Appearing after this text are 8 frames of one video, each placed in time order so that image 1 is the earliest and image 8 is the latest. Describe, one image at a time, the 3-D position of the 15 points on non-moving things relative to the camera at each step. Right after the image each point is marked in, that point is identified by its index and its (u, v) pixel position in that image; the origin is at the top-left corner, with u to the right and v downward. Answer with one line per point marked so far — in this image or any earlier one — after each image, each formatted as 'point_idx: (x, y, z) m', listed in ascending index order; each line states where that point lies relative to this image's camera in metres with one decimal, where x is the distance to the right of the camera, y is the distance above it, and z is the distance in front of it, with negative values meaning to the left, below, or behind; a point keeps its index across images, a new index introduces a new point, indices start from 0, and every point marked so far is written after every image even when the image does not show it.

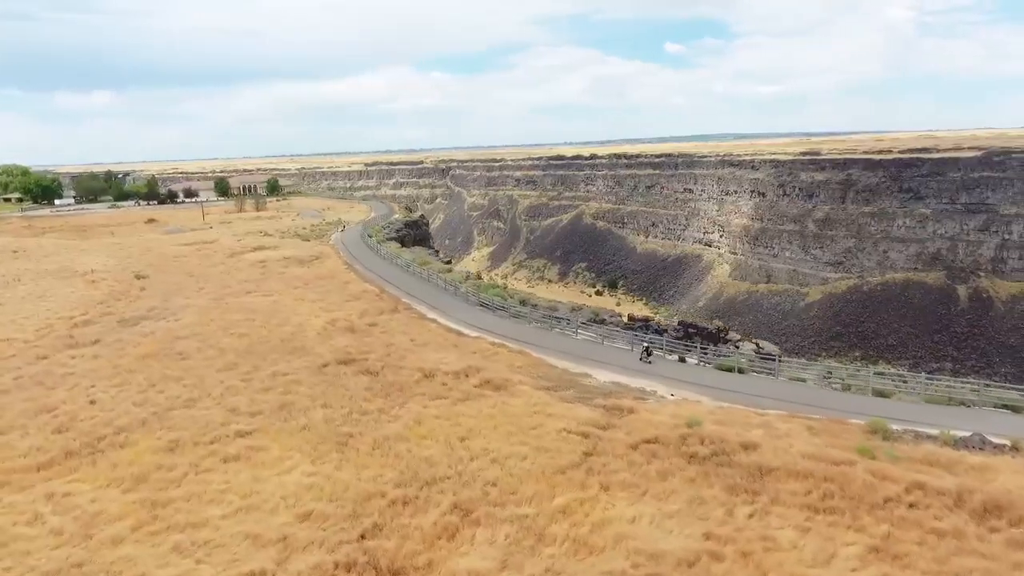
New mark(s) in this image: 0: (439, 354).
0: (-2.0, -1.9, +17.3) m
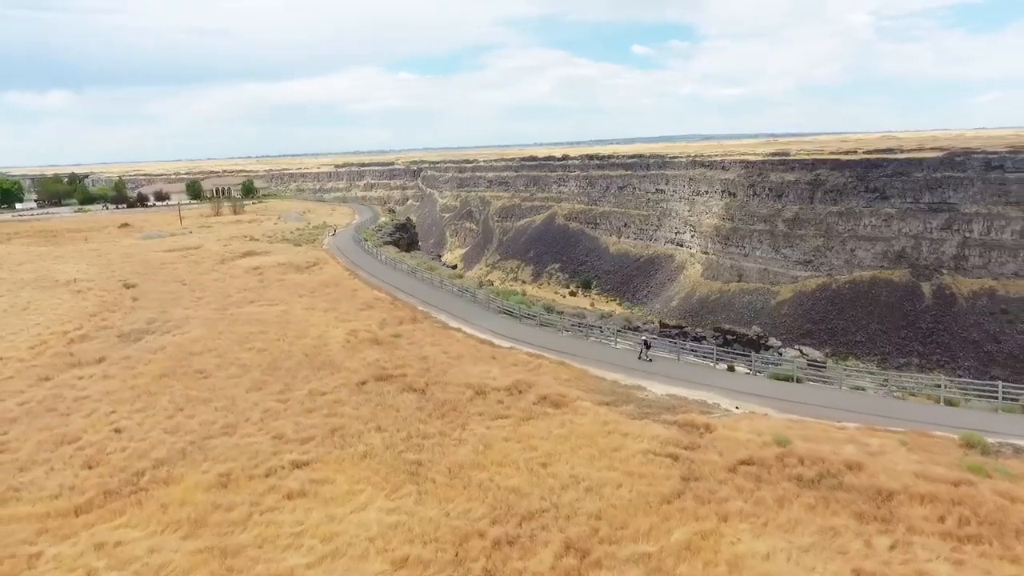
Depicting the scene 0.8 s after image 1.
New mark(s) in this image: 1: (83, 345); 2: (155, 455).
0: (-0.8, -2.1, +16.4) m
1: (-13.2, -1.8, +19.3) m
2: (-6.6, -3.1, +11.5) m
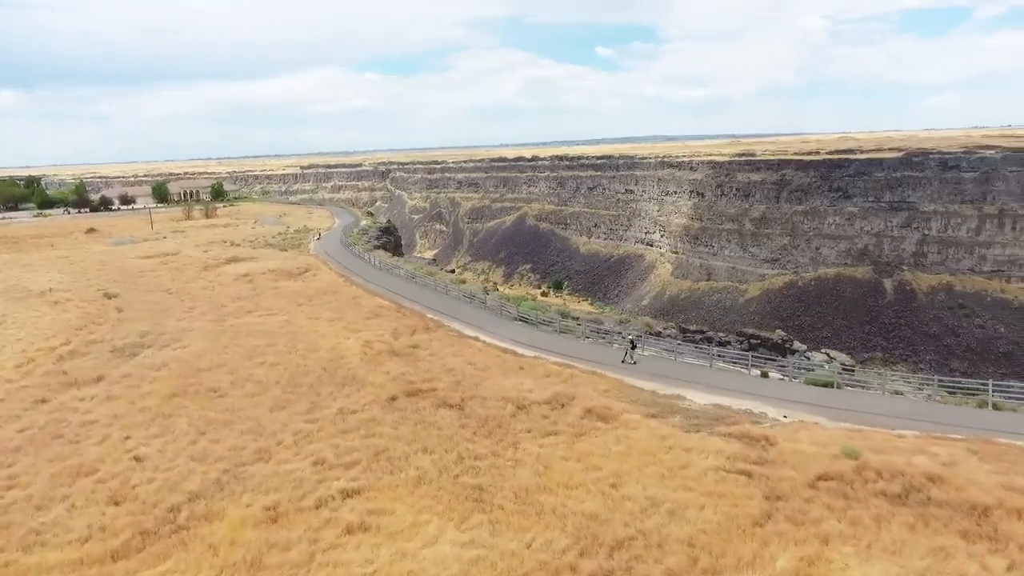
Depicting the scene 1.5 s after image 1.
0: (+0.1, -2.3, +15.7) m
1: (-12.5, -2.2, +17.9) m
2: (-5.4, -3.4, +10.5) m
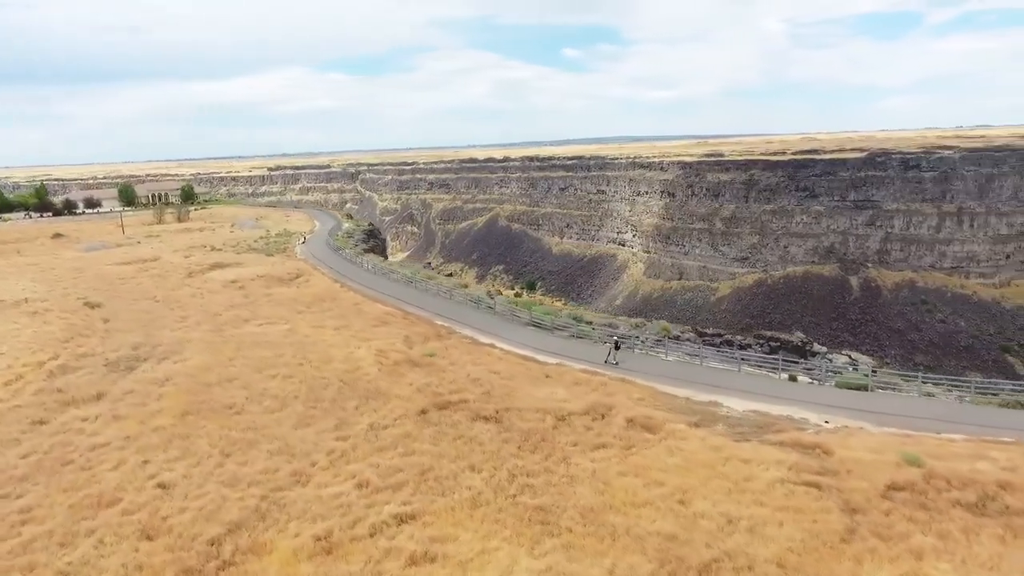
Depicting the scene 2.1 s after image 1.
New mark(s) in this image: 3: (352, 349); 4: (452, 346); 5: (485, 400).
0: (+0.8, -2.5, +15.1) m
1: (-11.9, -2.5, +16.8) m
2: (-4.4, -3.6, +9.7) m
3: (-4.8, -1.8, +18.6) m
4: (-1.9, -1.8, +19.0) m
5: (-0.6, -2.6, +14.4) m
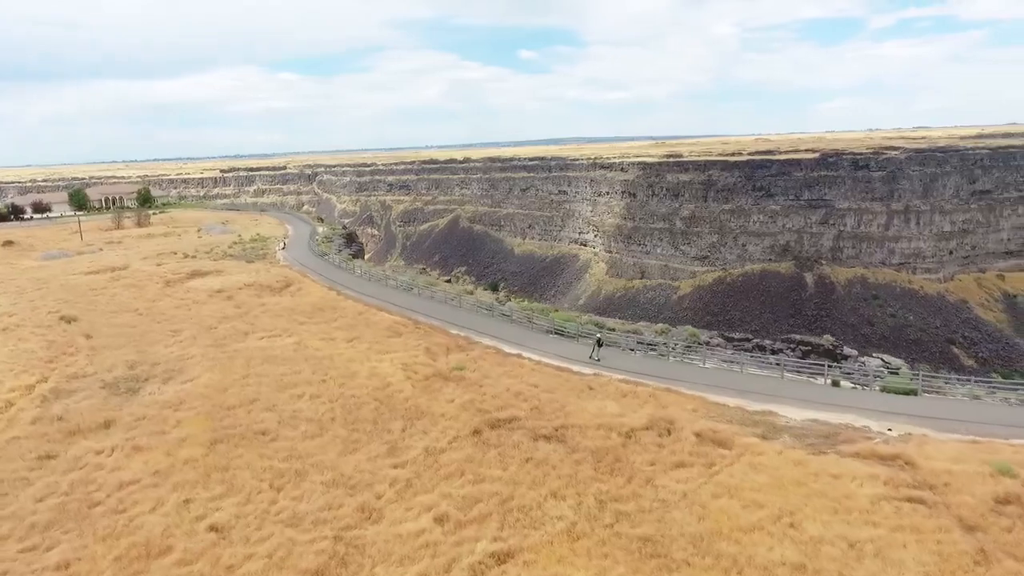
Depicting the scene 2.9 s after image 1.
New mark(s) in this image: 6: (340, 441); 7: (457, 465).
0: (+1.9, -2.7, +14.4) m
1: (-10.8, -2.9, +15.2) m
2: (-2.9, -3.8, +8.6) m
3: (-3.9, -2.1, +17.5) m
4: (-1.0, -2.0, +18.1) m
5: (+0.6, -2.8, +13.6) m
6: (-3.5, -3.1, +12.6) m
7: (-1.0, -3.3, +11.4) m
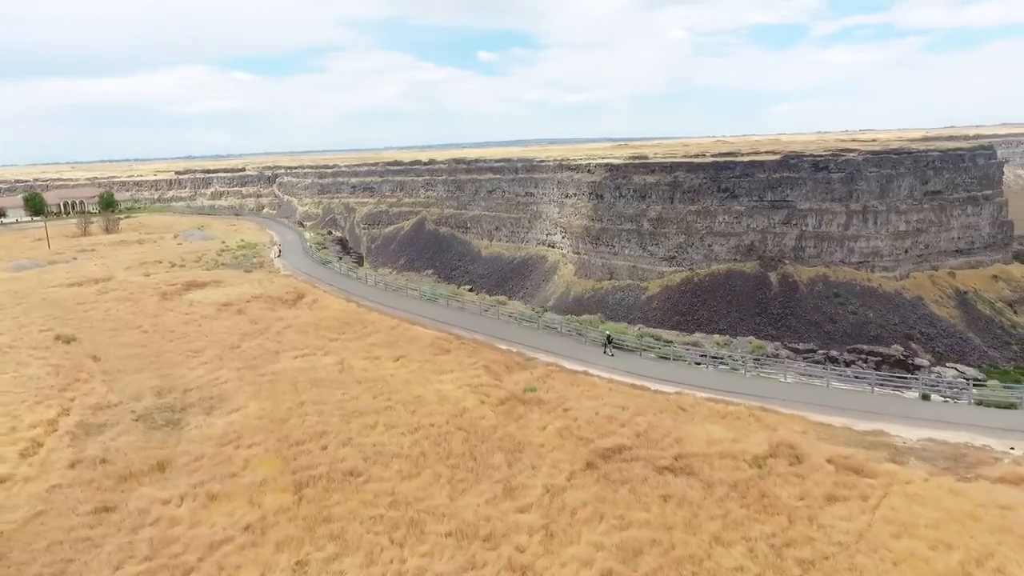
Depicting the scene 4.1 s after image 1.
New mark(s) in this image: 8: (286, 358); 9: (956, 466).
0: (+4.0, -3.0, +13.4) m
1: (-8.8, -3.4, +13.4) m
2: (-0.4, -4.2, +7.3) m
3: (-2.0, -2.5, +16.1) m
4: (+0.9, -2.4, +16.9) m
5: (+2.7, -3.2, +12.5) m
6: (-1.2, -3.5, +11.2) m
7: (+1.3, -3.6, +10.2) m
8: (-7.0, -2.1, +19.1) m
9: (+8.4, -3.4, +11.8) m
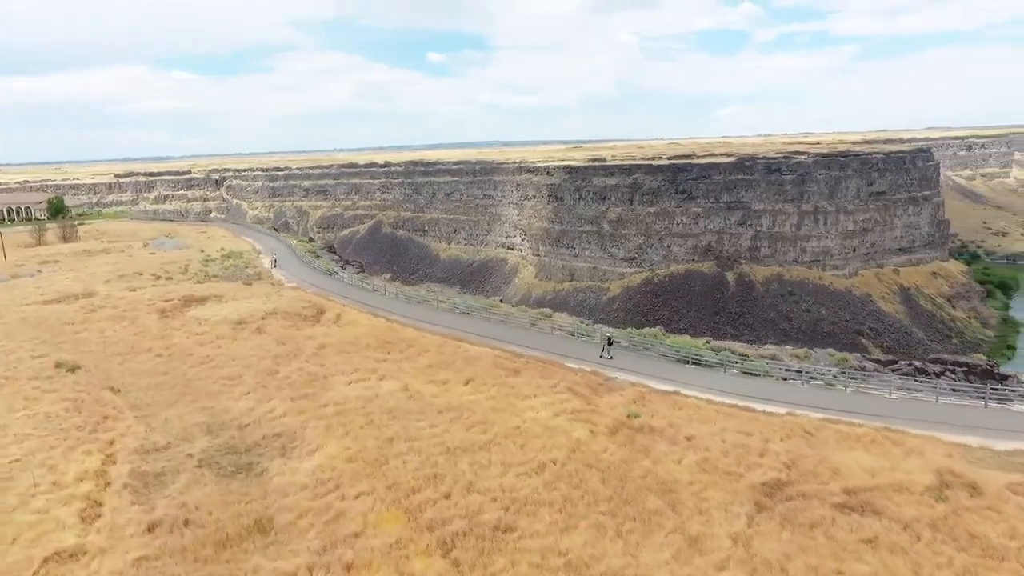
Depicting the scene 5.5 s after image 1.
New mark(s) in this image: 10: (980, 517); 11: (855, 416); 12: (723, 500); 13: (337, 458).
0: (+6.6, -3.3, +12.5) m
1: (-6.1, -3.9, +11.5) m
2: (+2.7, -4.6, +6.0) m
3: (+0.4, -3.0, +14.7) m
4: (+3.2, -2.8, +15.6) m
5: (+5.4, -3.5, +11.4) m
6: (+1.5, -3.9, +9.9) m
7: (+4.1, -4.0, +9.1) m
8: (-4.8, -2.6, +17.2) m
9: (+11.1, -3.6, +11.2) m
10: (+7.5, -3.7, +10.1) m
11: (+7.9, -3.0, +14.8) m
12: (+3.6, -3.6, +10.7) m
13: (-3.6, -3.5, +12.7) m
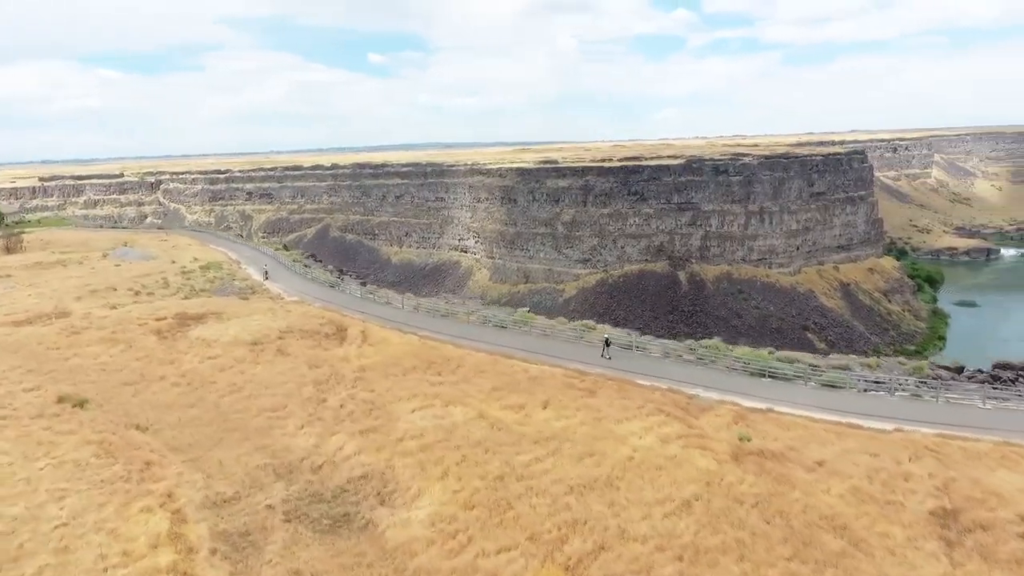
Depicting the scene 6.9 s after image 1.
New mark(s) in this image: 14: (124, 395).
0: (+9.0, -3.5, +11.9) m
1: (-3.5, -4.4, +9.8) m
2: (+5.7, -4.9, +5.1) m
3: (+2.7, -3.3, +13.5) m
4: (+5.4, -3.1, +14.8) m
5: (+7.9, -3.7, +10.7) m
6: (+4.2, -4.2, +8.8) m
7: (+6.9, -4.2, +8.3) m
8: (-2.7, -3.1, +15.7) m
9: (+13.7, -3.8, +11.0) m
10: (+10.2, -3.9, +9.6) m
11: (+10.1, -3.2, +14.4) m
12: (+6.2, -3.9, +9.9) m
13: (-1.2, -3.9, +11.3) m
14: (-11.3, -3.0, +18.0) m
